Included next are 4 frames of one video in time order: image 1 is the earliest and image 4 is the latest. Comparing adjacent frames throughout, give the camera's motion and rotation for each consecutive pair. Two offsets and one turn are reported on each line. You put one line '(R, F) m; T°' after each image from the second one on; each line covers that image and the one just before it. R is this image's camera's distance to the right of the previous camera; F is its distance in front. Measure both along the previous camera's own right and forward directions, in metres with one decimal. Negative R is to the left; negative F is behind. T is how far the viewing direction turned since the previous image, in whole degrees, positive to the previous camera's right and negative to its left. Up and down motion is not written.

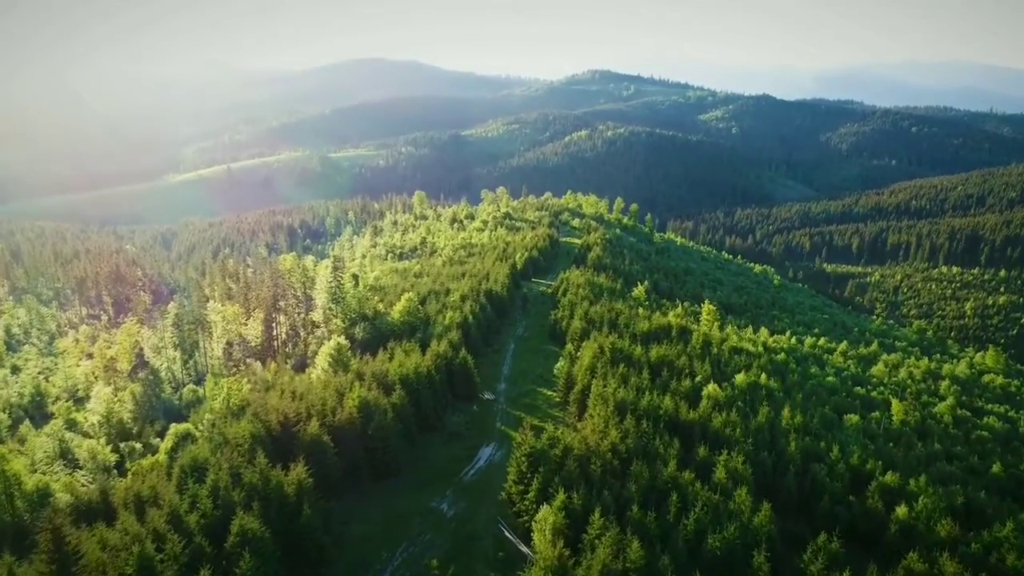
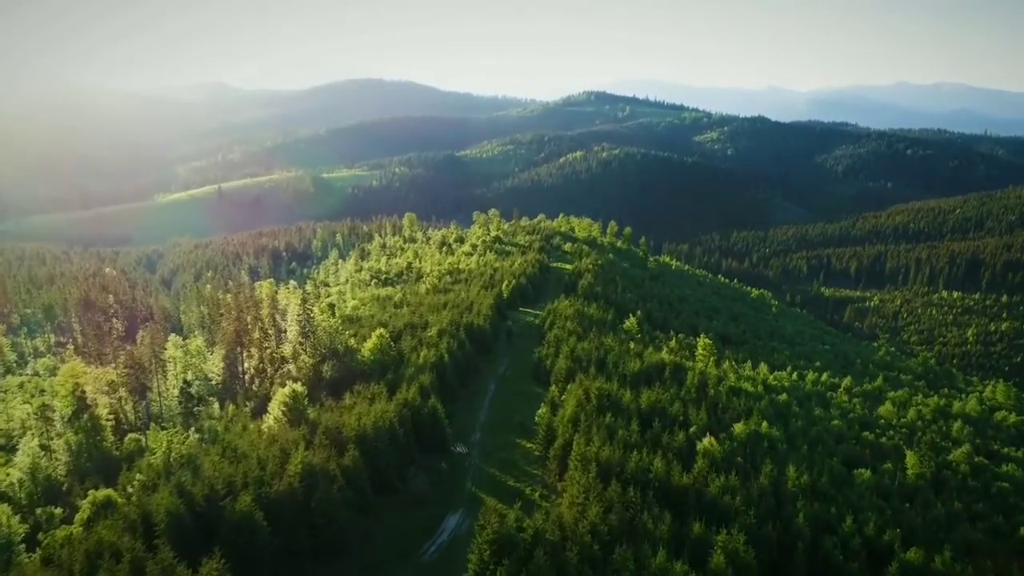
(+1.6, +5.4) m; 0°
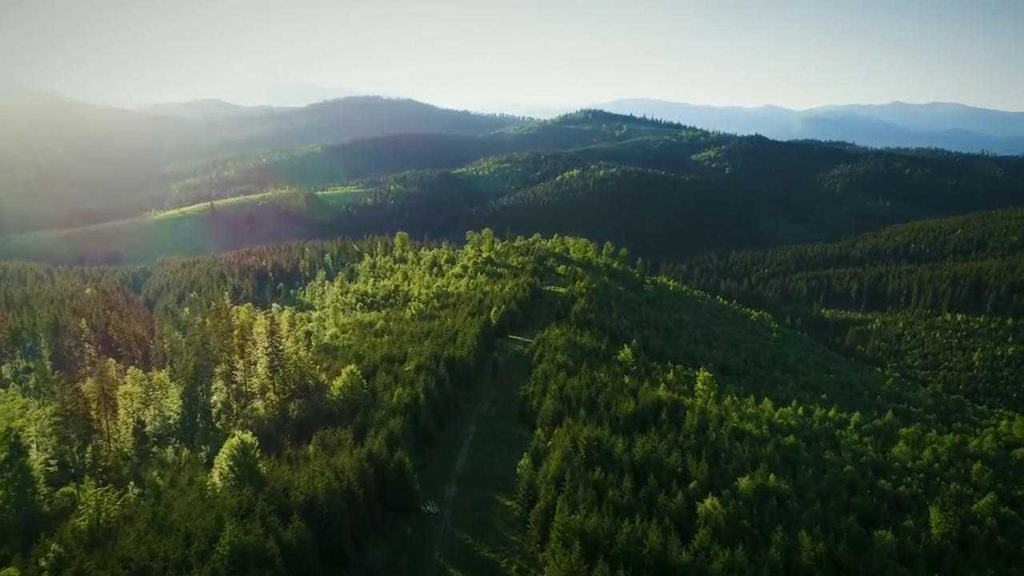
(+1.3, +5.5) m; 0°
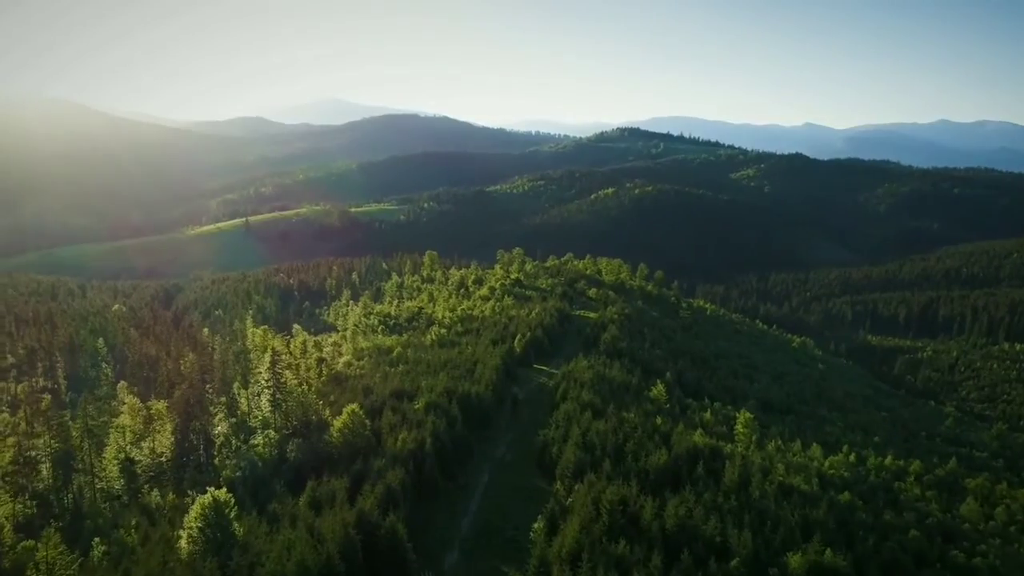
(+1.2, +6.0) m; -3°
